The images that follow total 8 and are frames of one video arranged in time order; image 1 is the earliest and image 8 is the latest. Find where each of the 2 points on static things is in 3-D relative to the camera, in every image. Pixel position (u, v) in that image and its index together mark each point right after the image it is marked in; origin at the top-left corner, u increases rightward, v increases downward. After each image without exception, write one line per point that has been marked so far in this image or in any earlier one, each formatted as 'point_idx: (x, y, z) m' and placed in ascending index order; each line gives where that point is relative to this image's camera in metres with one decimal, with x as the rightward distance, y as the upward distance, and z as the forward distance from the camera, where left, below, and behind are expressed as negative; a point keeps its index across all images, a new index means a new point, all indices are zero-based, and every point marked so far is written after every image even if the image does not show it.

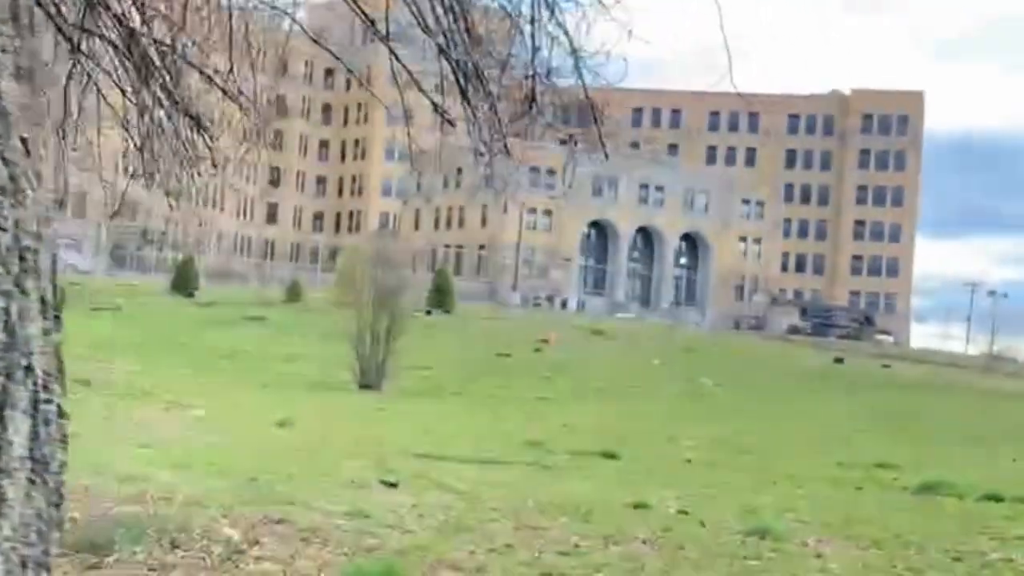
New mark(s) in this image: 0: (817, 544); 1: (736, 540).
0: (+3.0, -2.5, +14.8) m
1: (+2.2, -2.4, +14.6) m
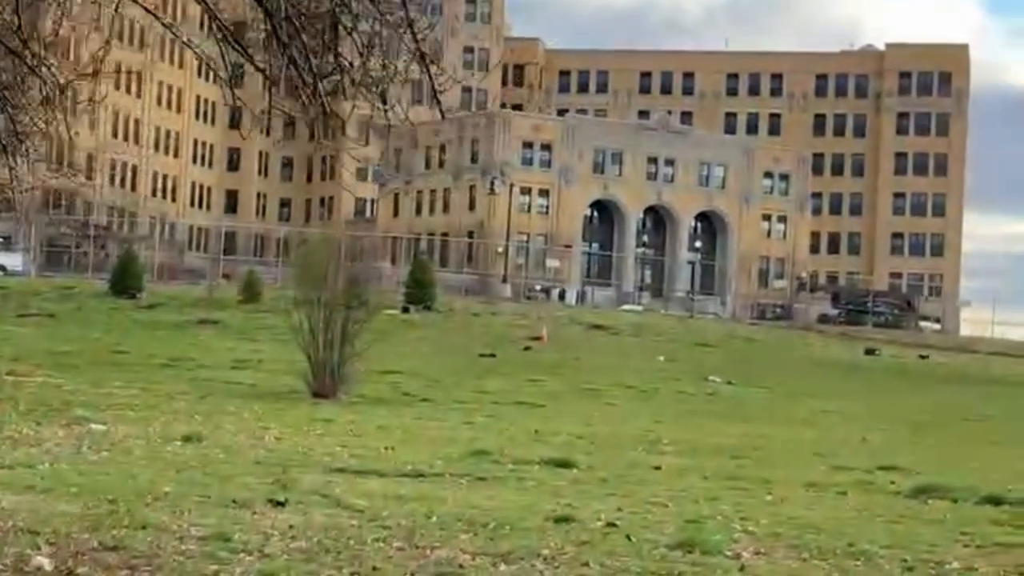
0: (+2.1, -2.3, +12.9) m
1: (+1.2, -2.2, +12.7) m
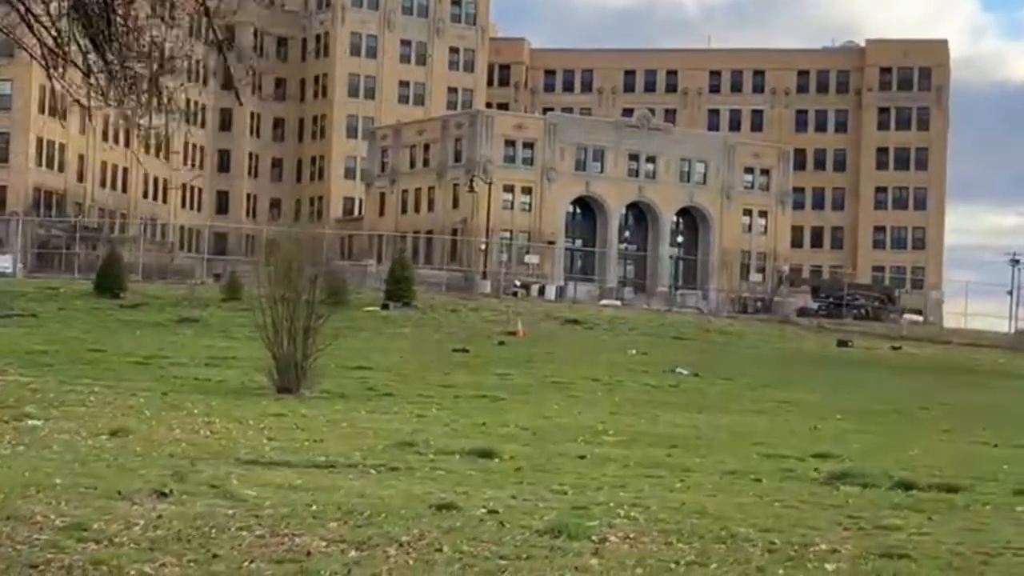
0: (+0.9, -2.2, +13.0) m
1: (+0.1, -2.1, +12.8) m
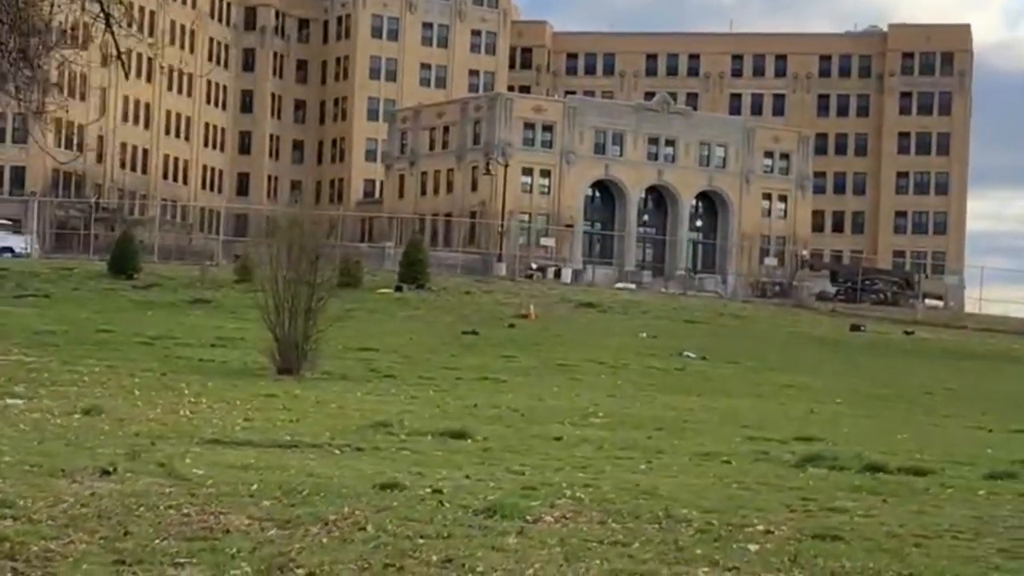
0: (+0.3, -2.0, +12.9) m
1: (-0.5, -1.9, +12.7) m
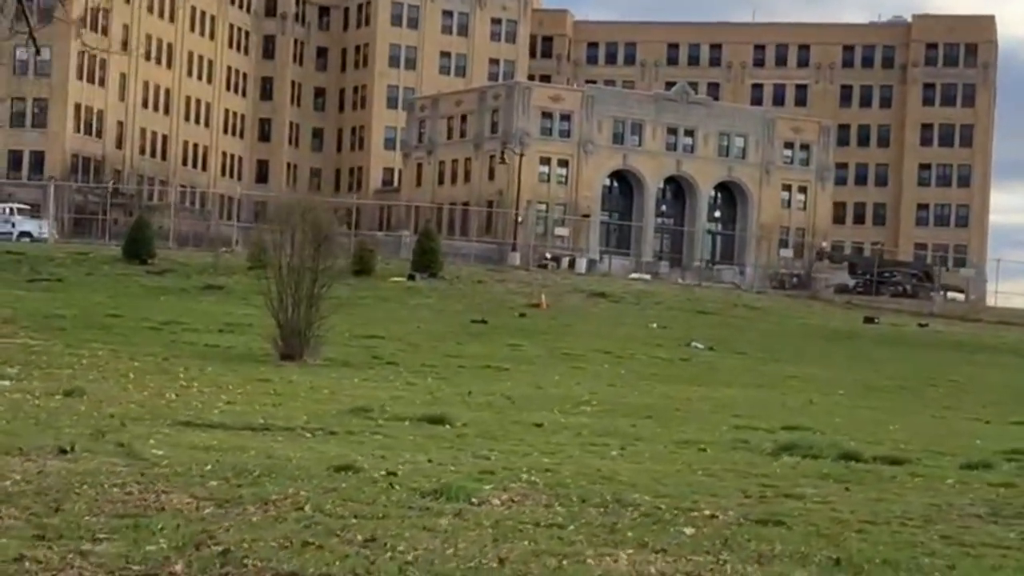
0: (-0.1, -1.8, +12.9) m
1: (-1.0, -1.8, +12.7) m
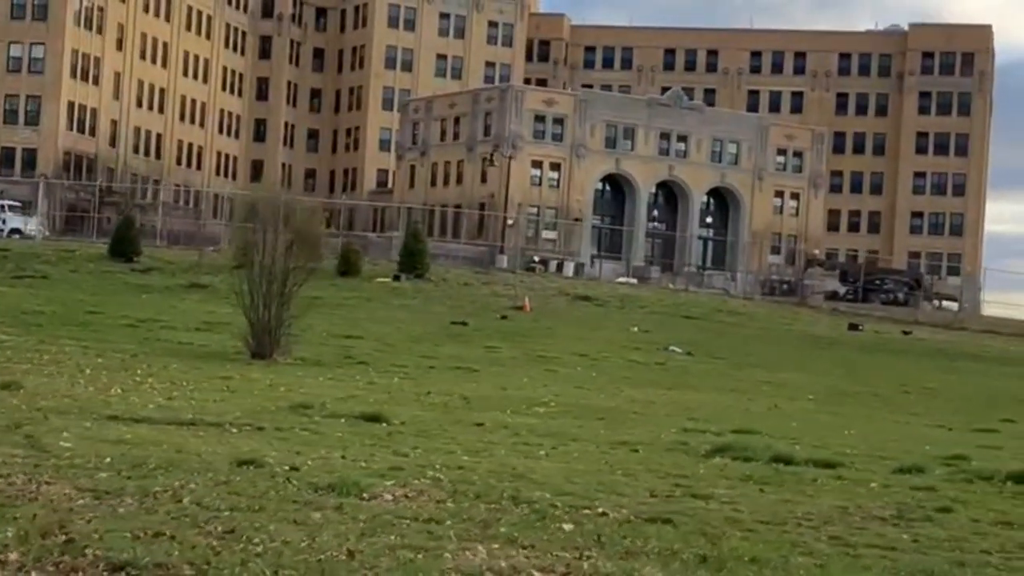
0: (-1.1, -1.8, +12.7) m
1: (-1.9, -1.7, +12.6) m
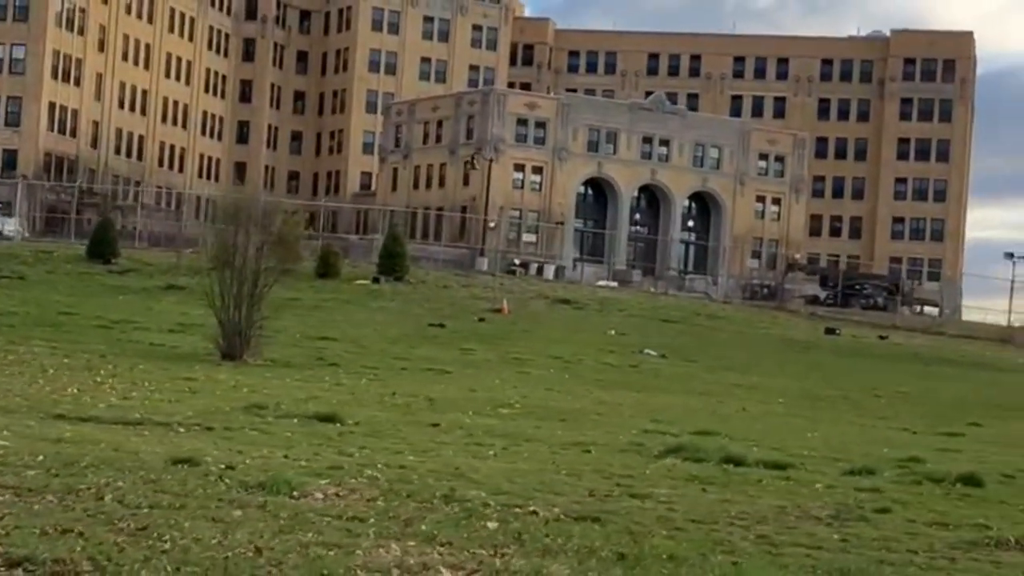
0: (-1.6, -1.7, +12.6) m
1: (-2.5, -1.7, +12.4) m
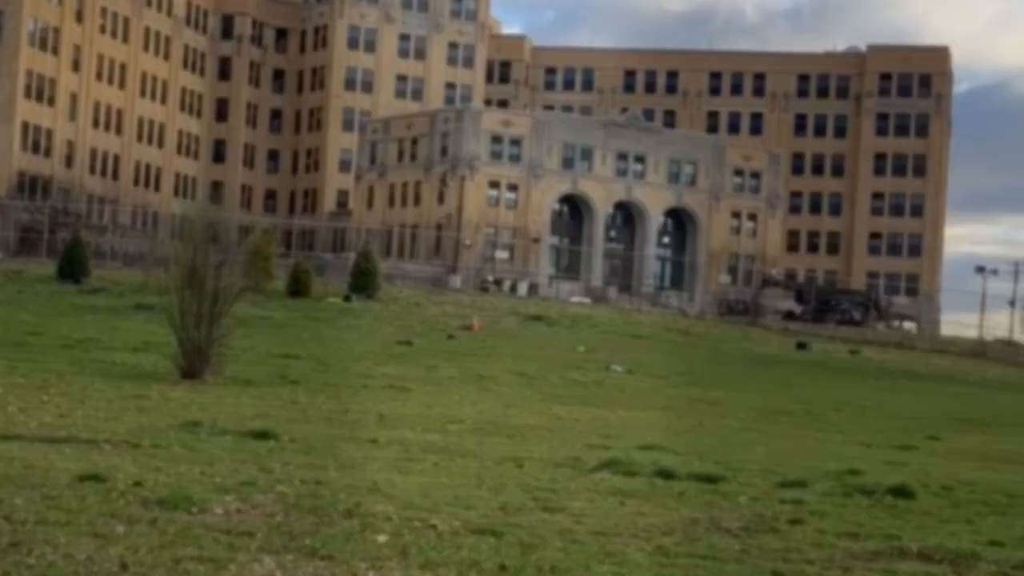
0: (-2.4, -1.8, +12.4) m
1: (-3.3, -1.8, +12.2) m
